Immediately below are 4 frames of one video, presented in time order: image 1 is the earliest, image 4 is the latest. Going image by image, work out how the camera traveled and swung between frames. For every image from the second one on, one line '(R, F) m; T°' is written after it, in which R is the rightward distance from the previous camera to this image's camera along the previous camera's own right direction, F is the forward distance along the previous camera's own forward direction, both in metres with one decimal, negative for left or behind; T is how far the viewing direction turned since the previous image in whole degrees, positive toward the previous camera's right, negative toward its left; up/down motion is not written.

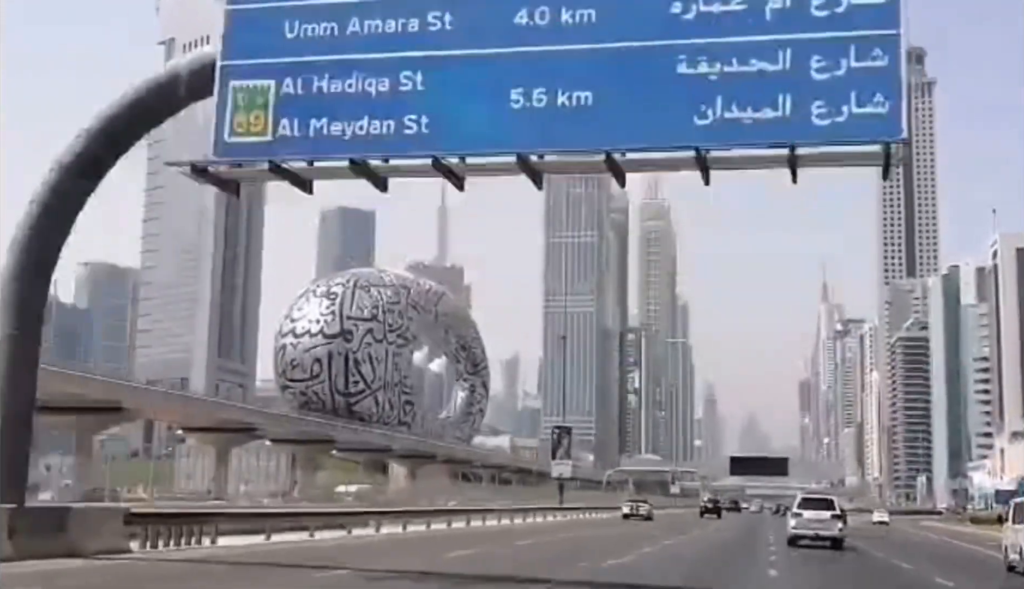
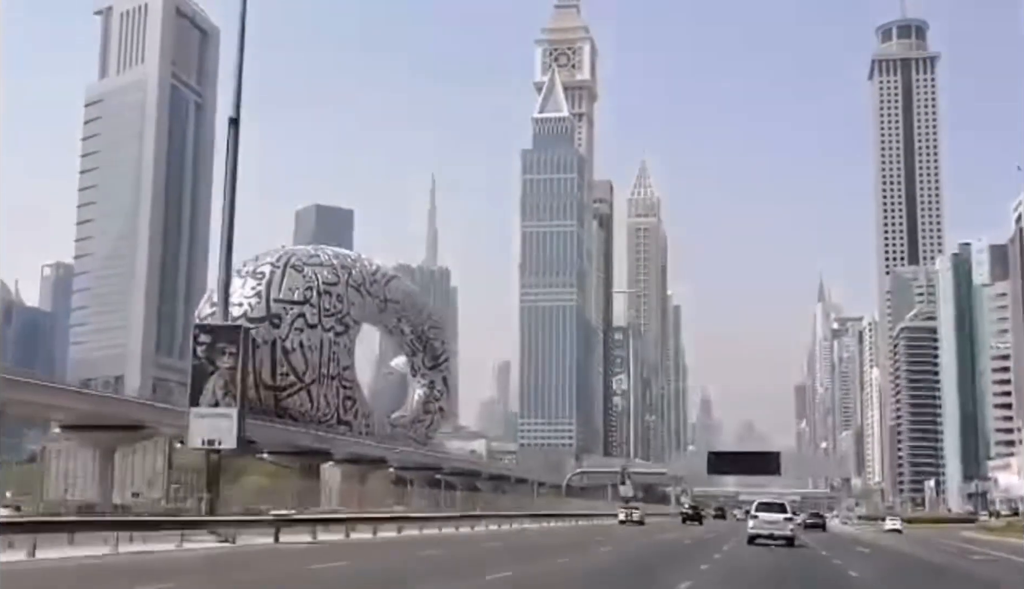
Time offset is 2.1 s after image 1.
(+2.5, +10.9) m; 0°
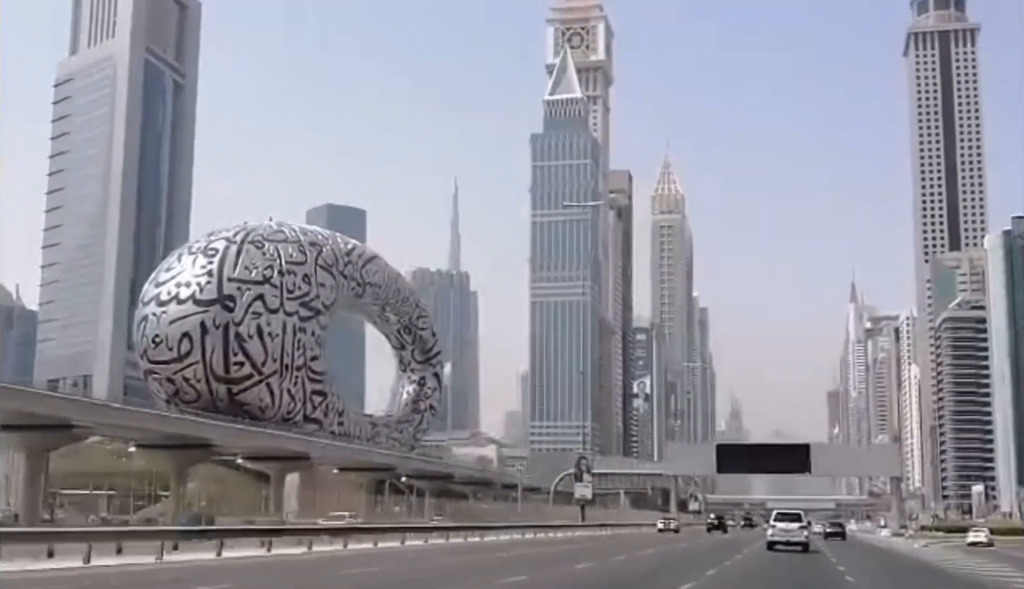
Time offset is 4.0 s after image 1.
(+2.0, +9.8) m; -1°
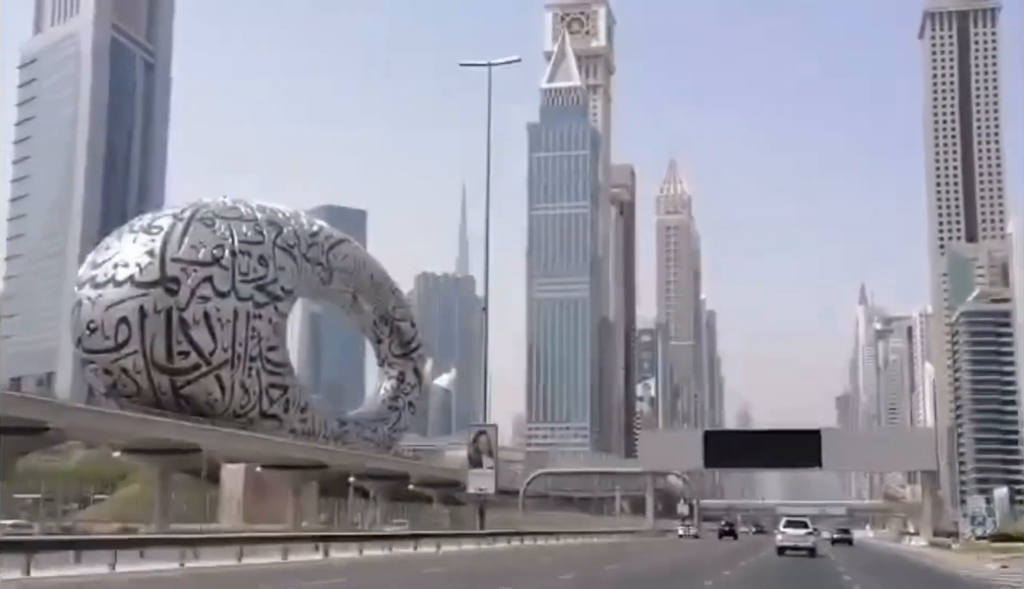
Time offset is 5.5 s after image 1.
(+1.6, +6.6) m; 0°
